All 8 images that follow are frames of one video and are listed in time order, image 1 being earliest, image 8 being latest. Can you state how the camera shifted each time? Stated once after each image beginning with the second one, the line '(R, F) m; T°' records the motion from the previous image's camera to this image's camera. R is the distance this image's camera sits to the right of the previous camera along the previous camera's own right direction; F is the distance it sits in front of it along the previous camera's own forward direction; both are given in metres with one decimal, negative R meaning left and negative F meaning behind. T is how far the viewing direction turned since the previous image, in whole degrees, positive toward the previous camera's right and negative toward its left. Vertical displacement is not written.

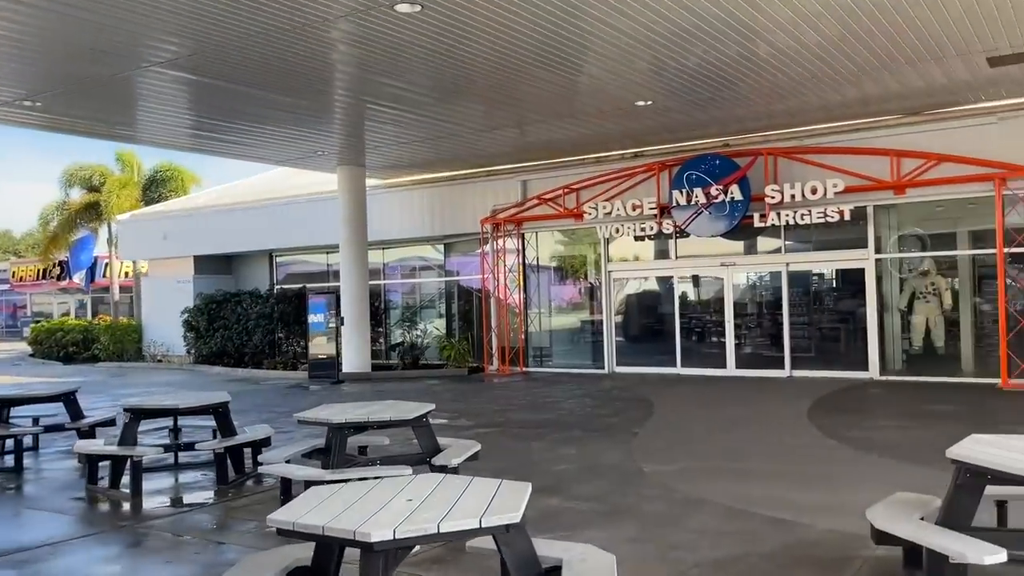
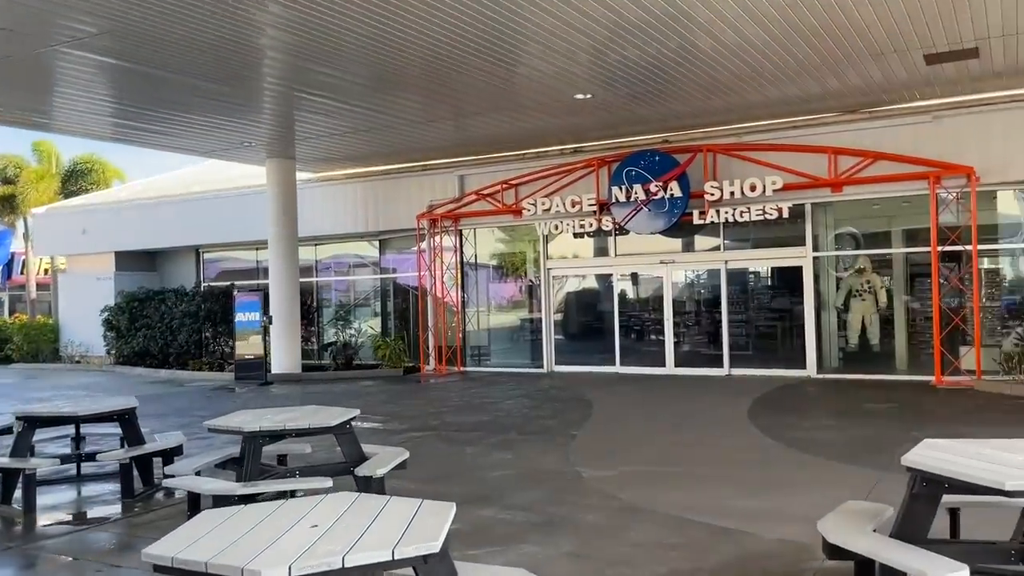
(+0.1, +0.4) m; +4°
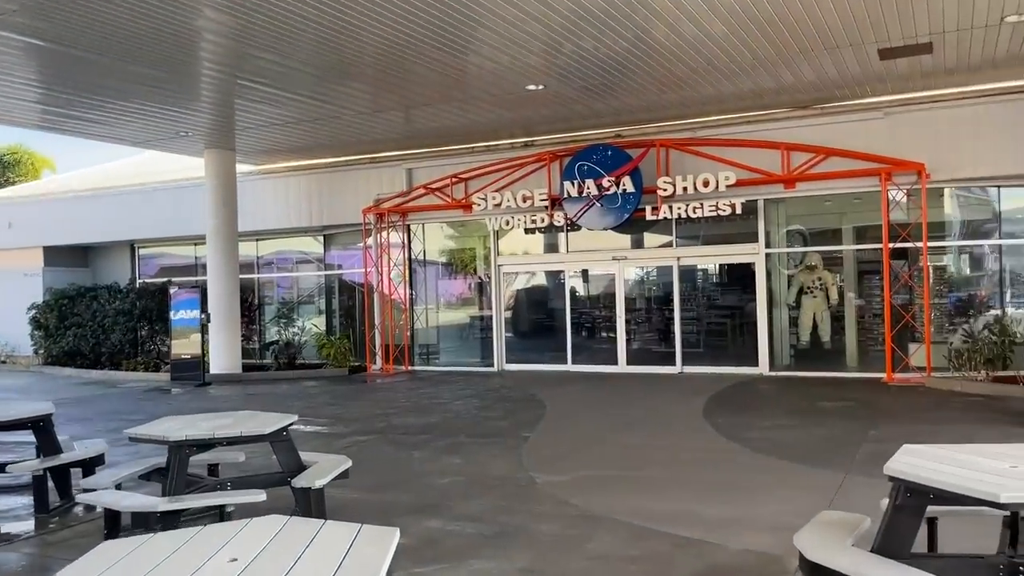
(0.0, +0.4) m; +3°
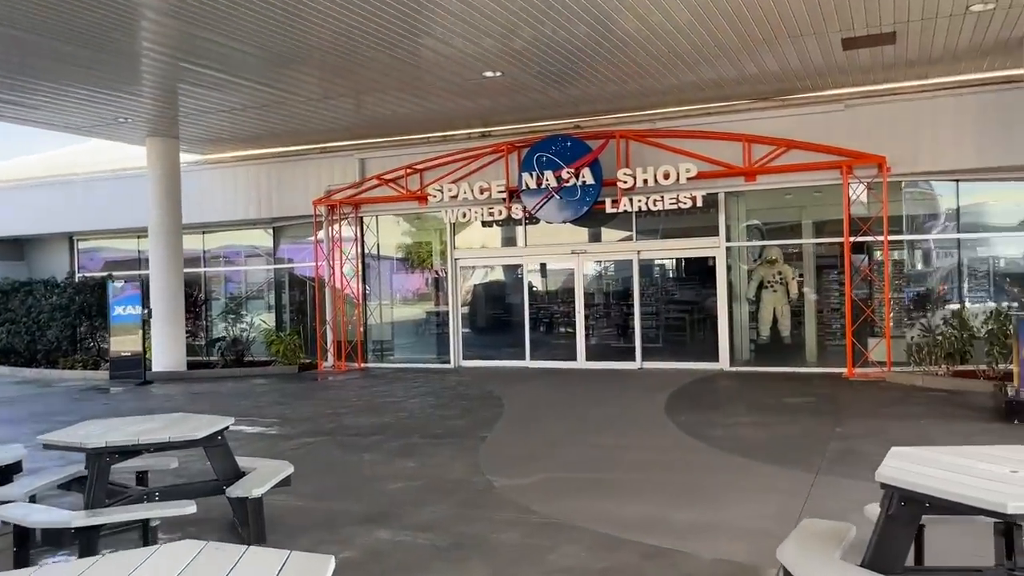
(0.0, +0.4) m; +3°
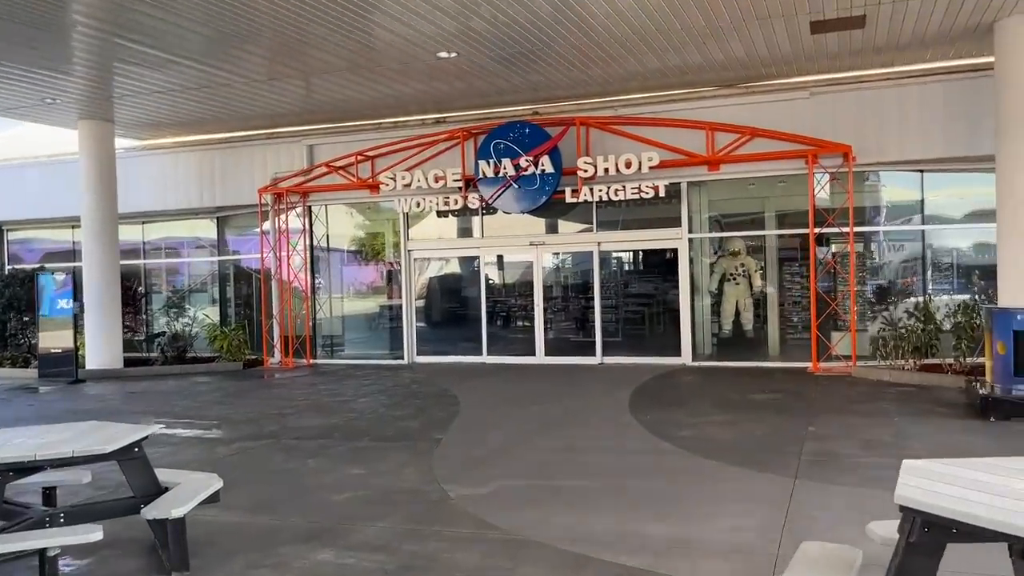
(0.0, +0.5) m; +3°
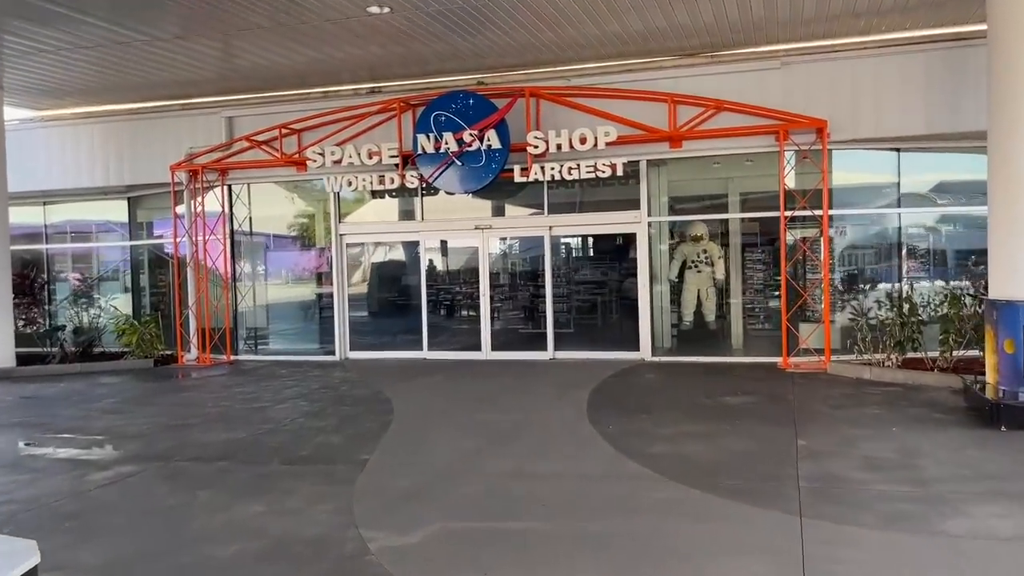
(+0.1, +1.2) m; +4°
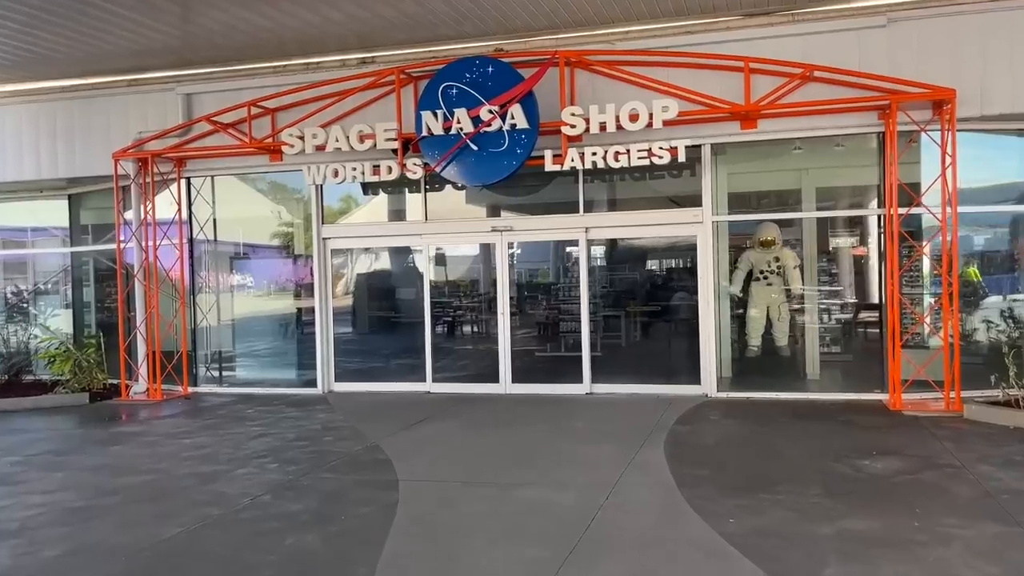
(-0.5, +2.3) m; +1°
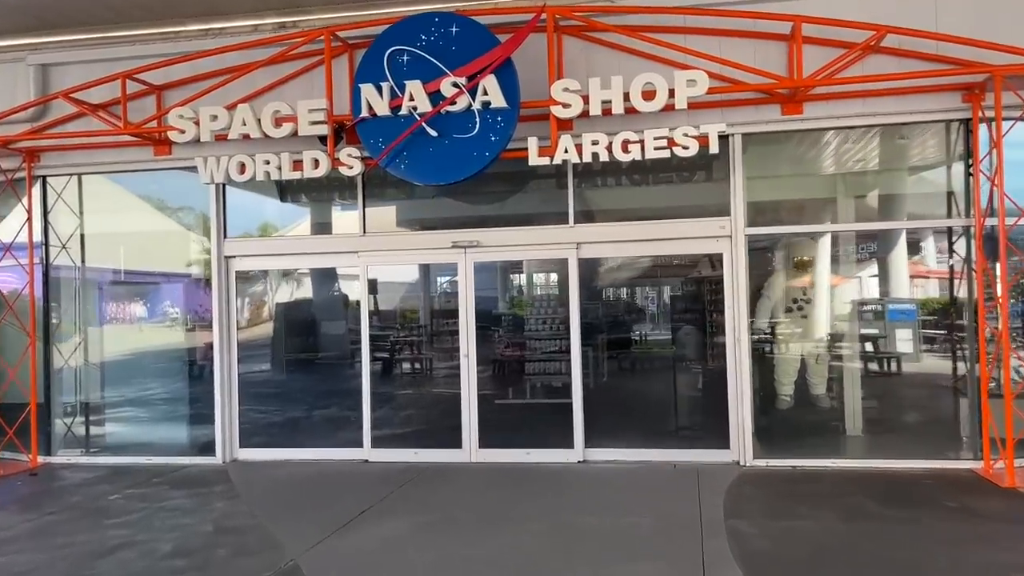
(-0.4, +2.3) m; +5°
